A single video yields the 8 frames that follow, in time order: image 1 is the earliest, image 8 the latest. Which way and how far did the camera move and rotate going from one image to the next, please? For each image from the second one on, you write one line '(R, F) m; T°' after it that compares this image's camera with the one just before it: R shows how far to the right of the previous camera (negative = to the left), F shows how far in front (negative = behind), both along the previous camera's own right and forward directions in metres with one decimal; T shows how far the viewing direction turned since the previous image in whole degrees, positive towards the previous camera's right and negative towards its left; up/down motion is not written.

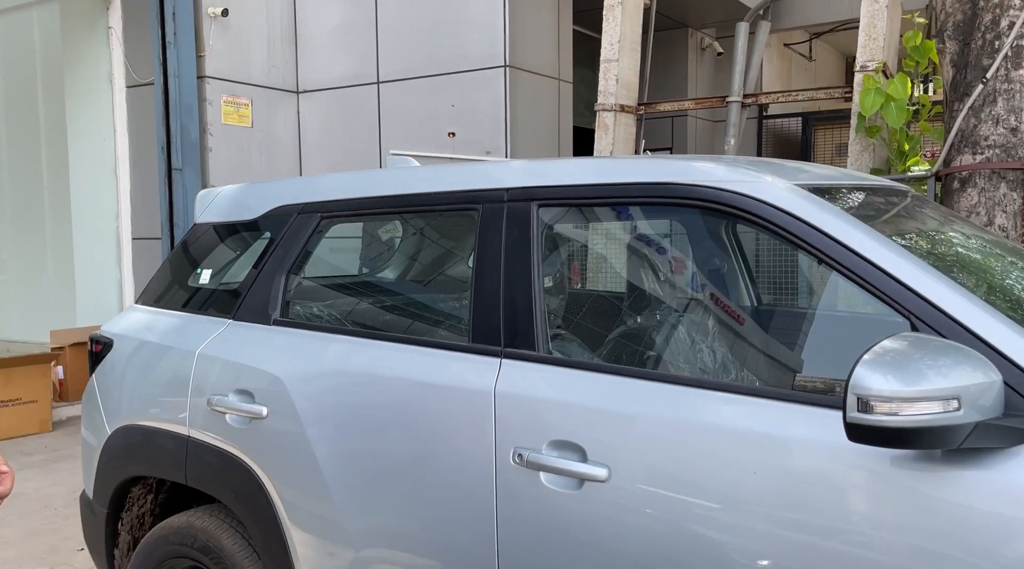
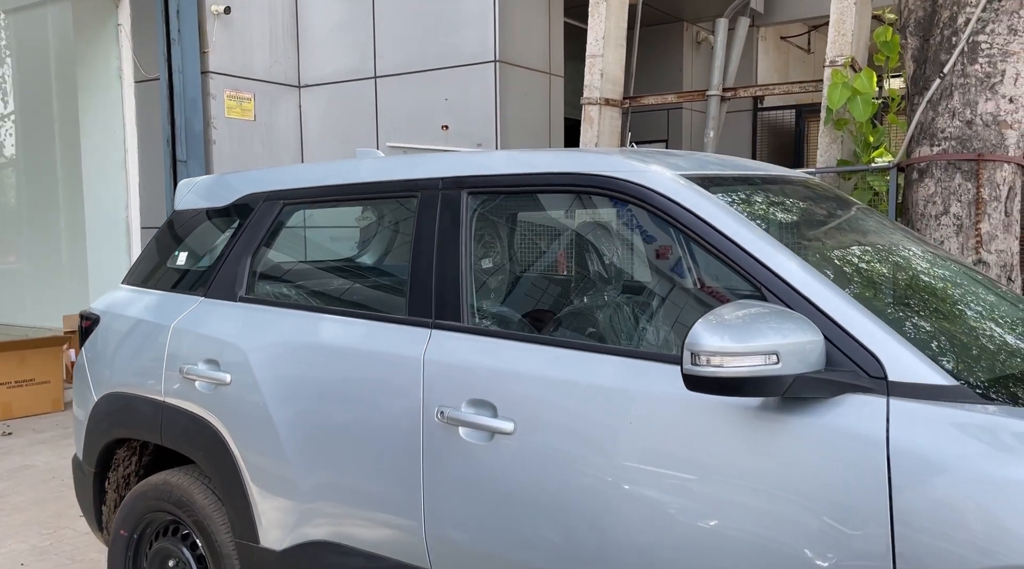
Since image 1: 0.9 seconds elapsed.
(+0.3, -0.3) m; -1°
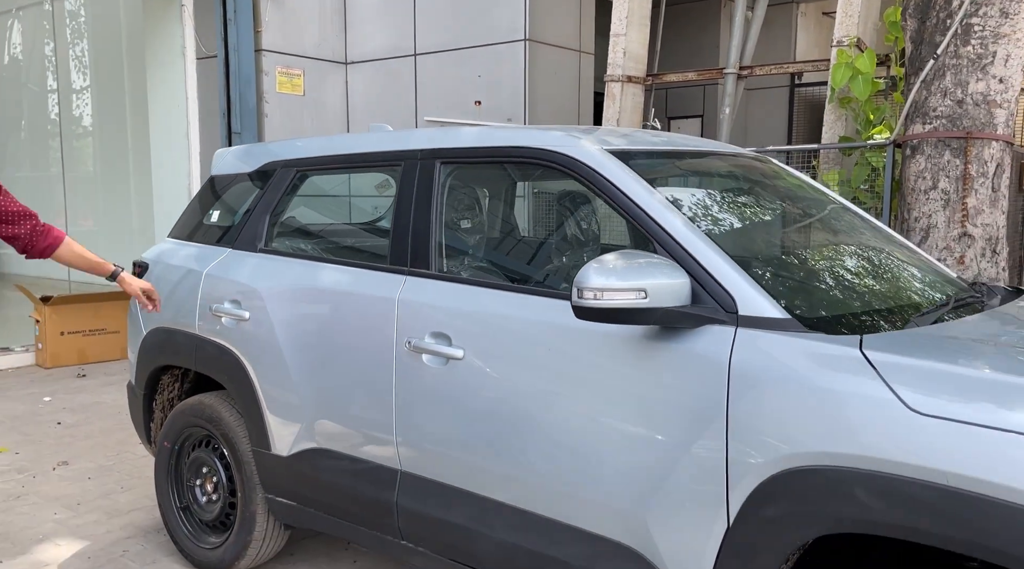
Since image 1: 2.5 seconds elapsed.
(+0.4, -0.5) m; -4°
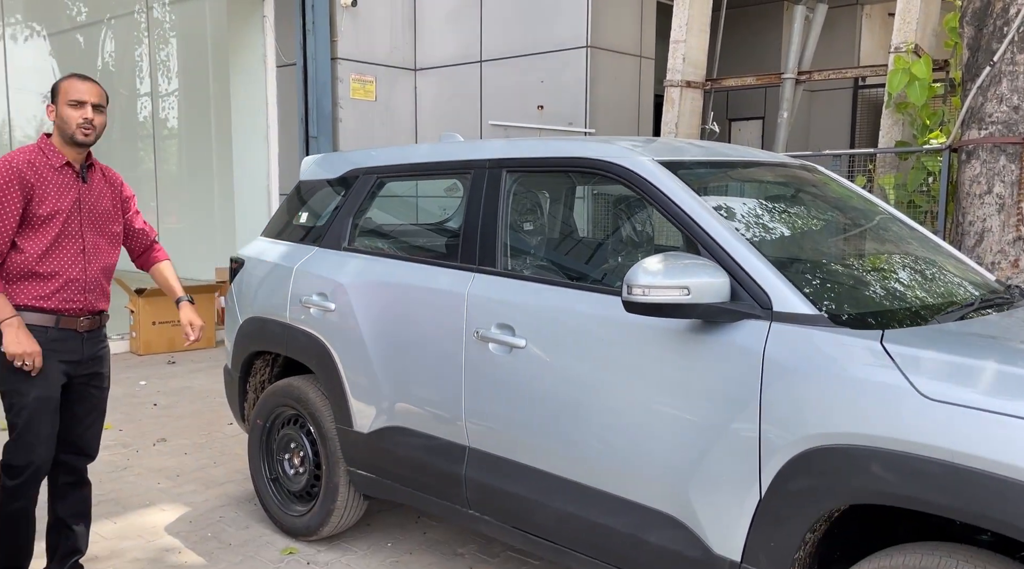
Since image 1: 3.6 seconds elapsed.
(0.0, -0.3) m; -4°
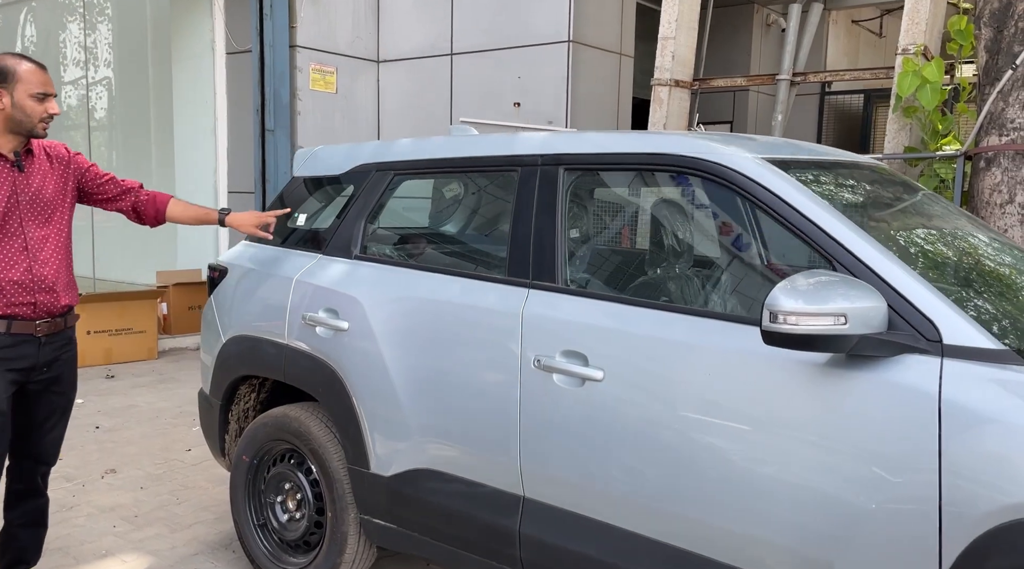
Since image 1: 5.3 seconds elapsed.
(-0.4, +0.6) m; +5°
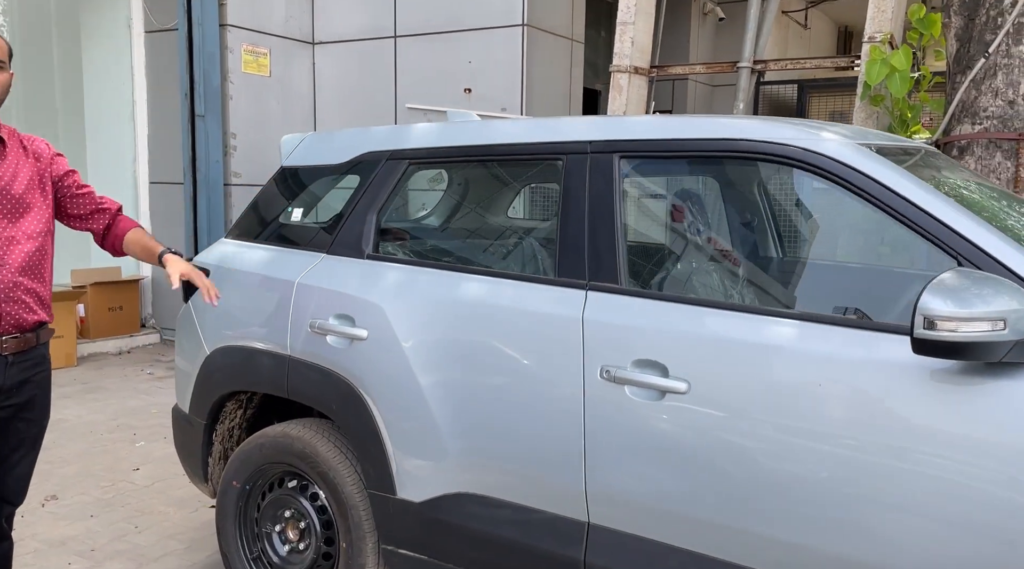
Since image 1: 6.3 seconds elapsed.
(-0.4, +0.3) m; +6°
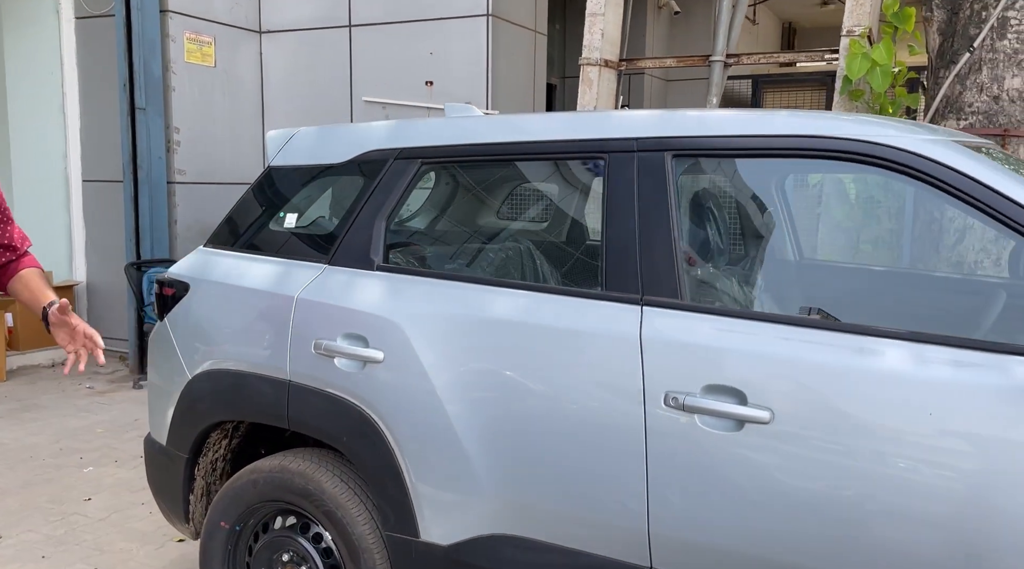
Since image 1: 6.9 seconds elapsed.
(-0.3, +0.3) m; +5°
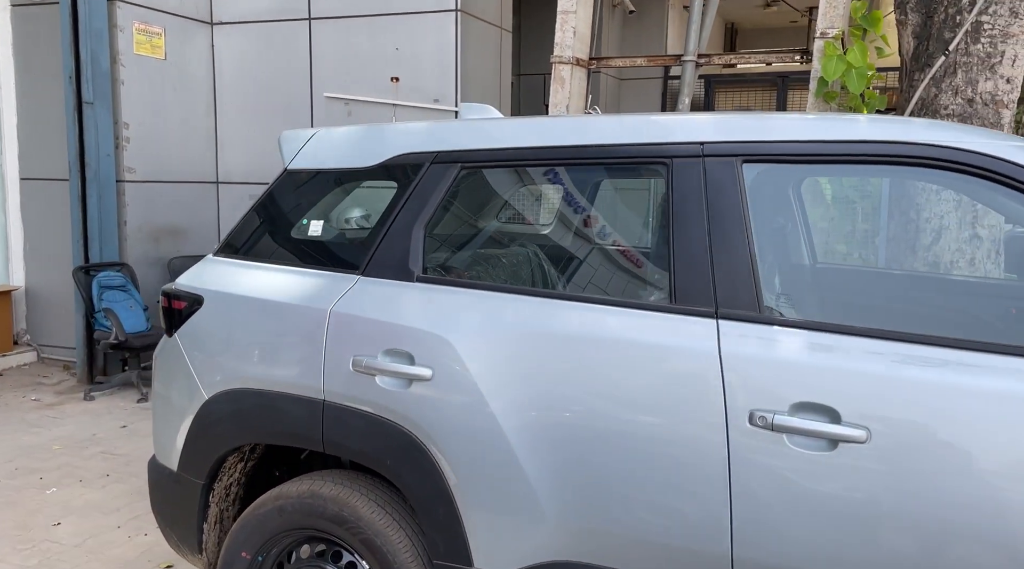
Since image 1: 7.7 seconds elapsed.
(-0.4, +0.2) m; +5°
